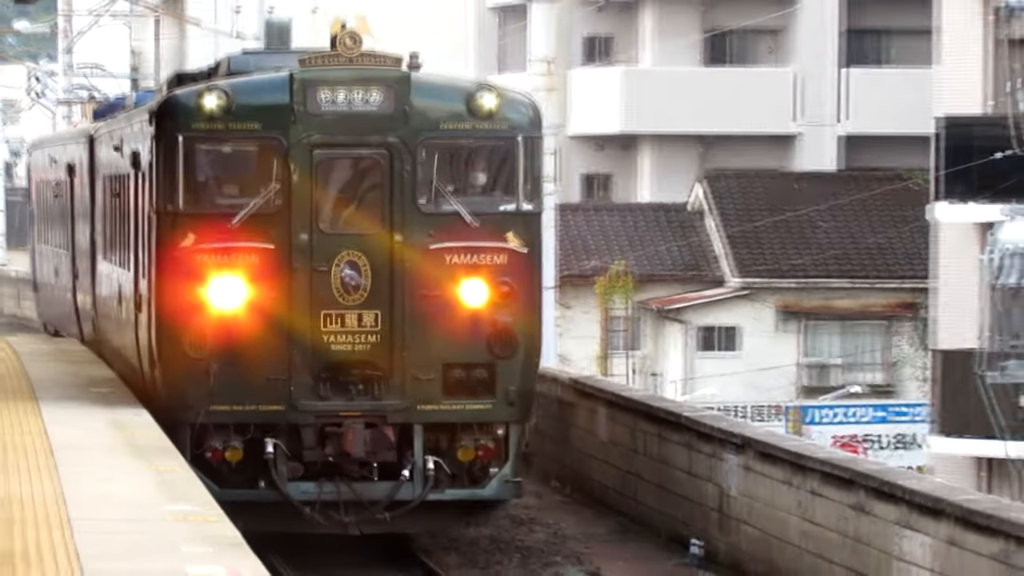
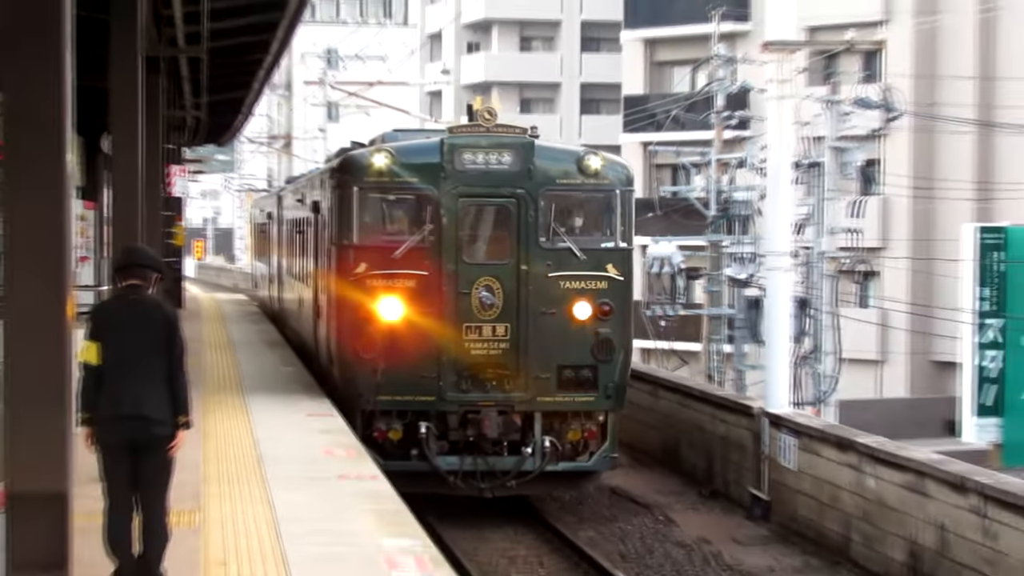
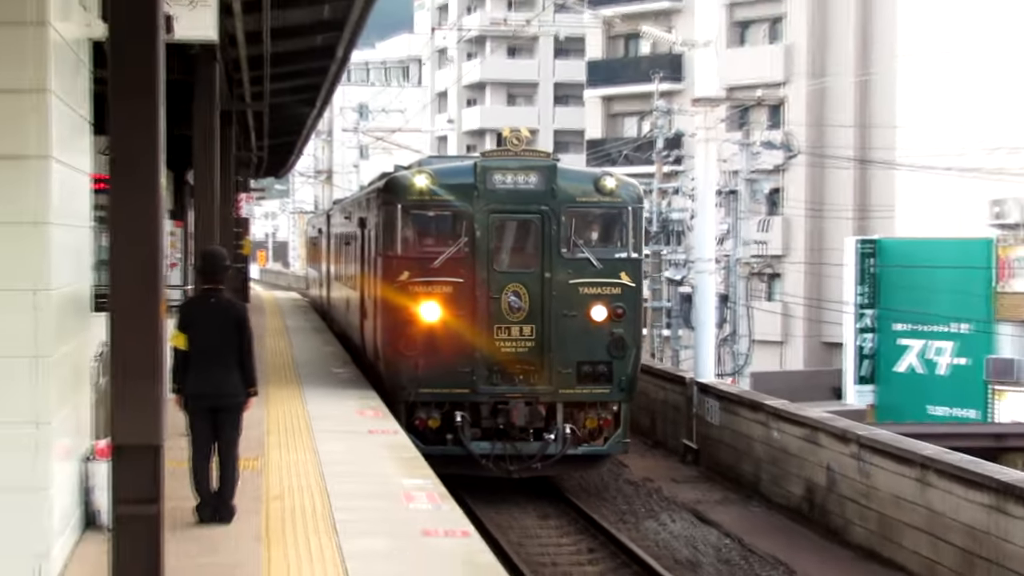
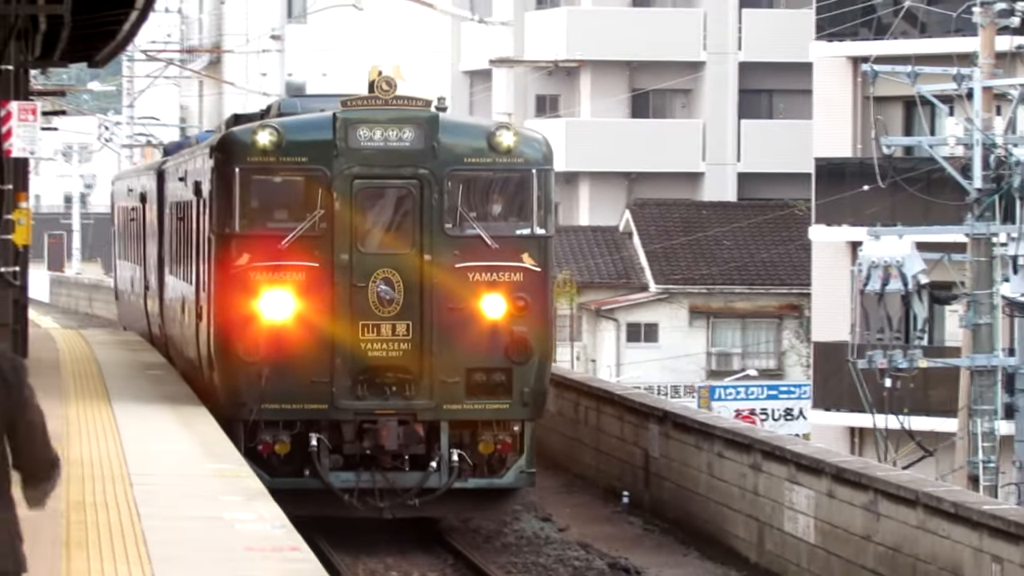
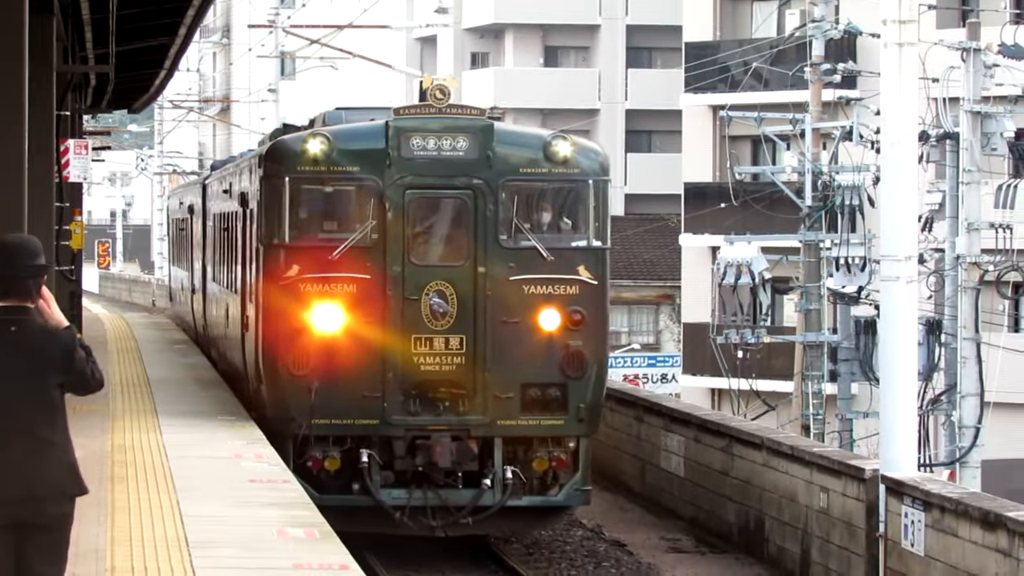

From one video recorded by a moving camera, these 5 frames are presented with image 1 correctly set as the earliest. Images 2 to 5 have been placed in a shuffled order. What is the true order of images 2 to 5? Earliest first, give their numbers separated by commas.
4, 5, 2, 3
